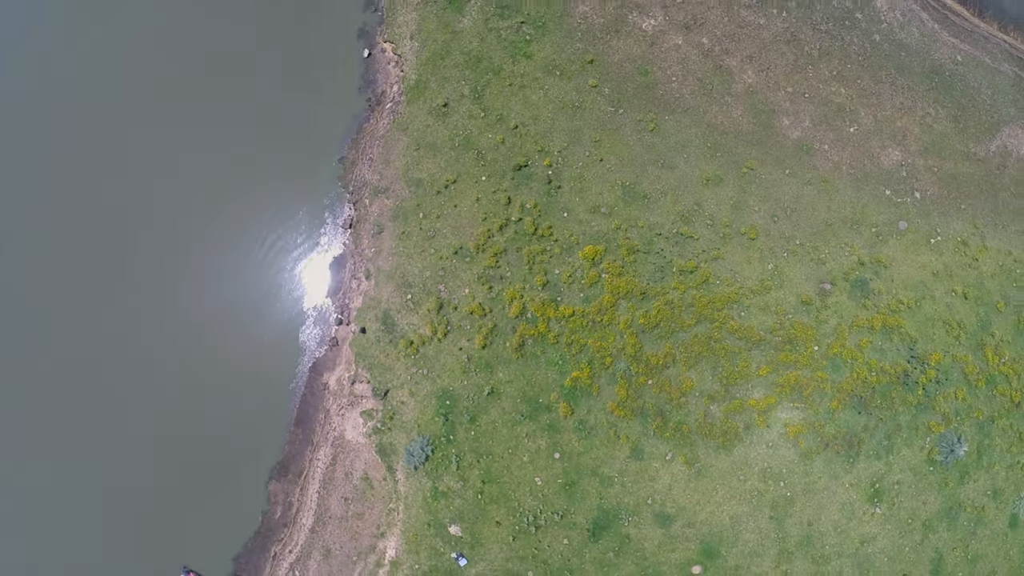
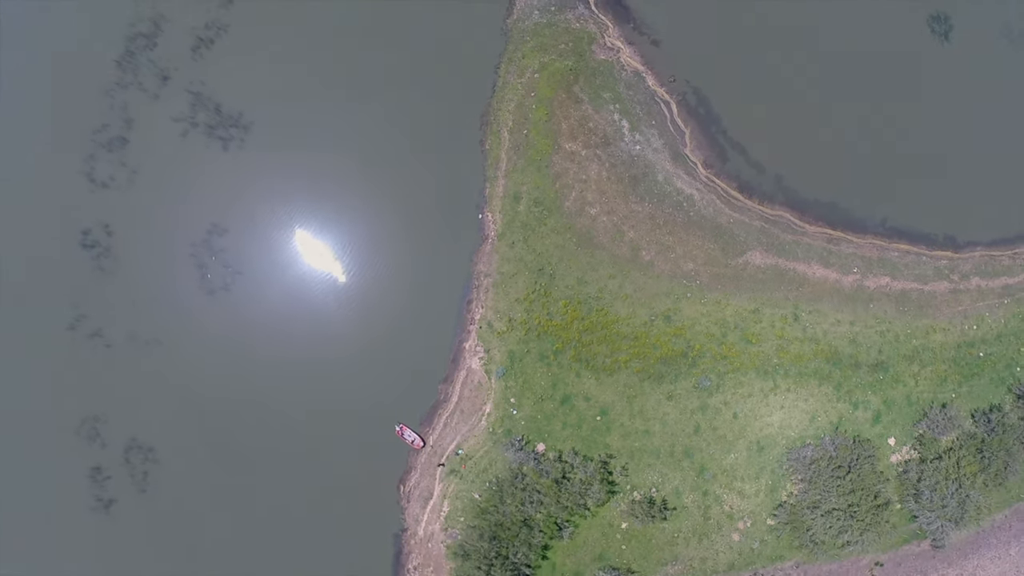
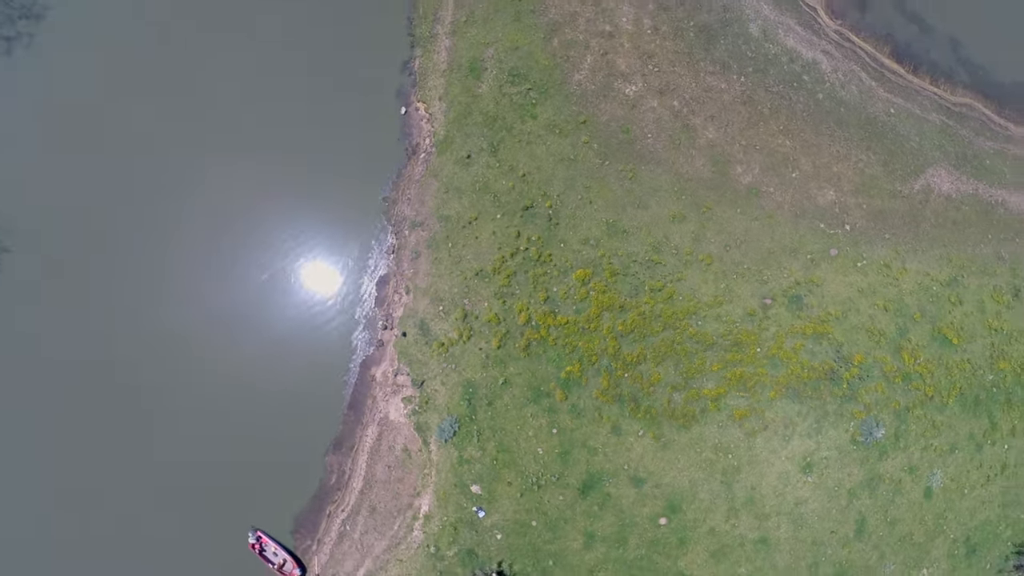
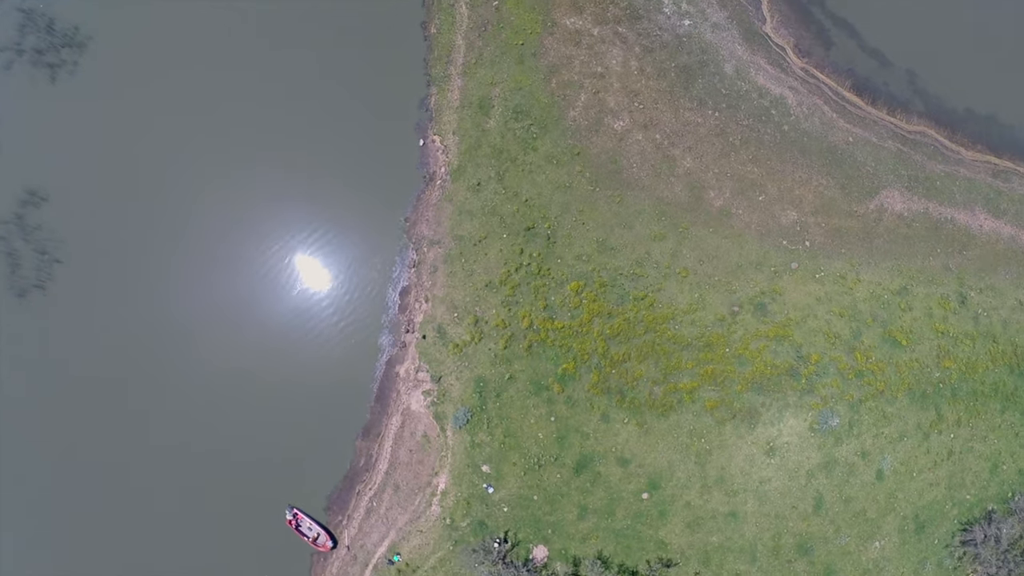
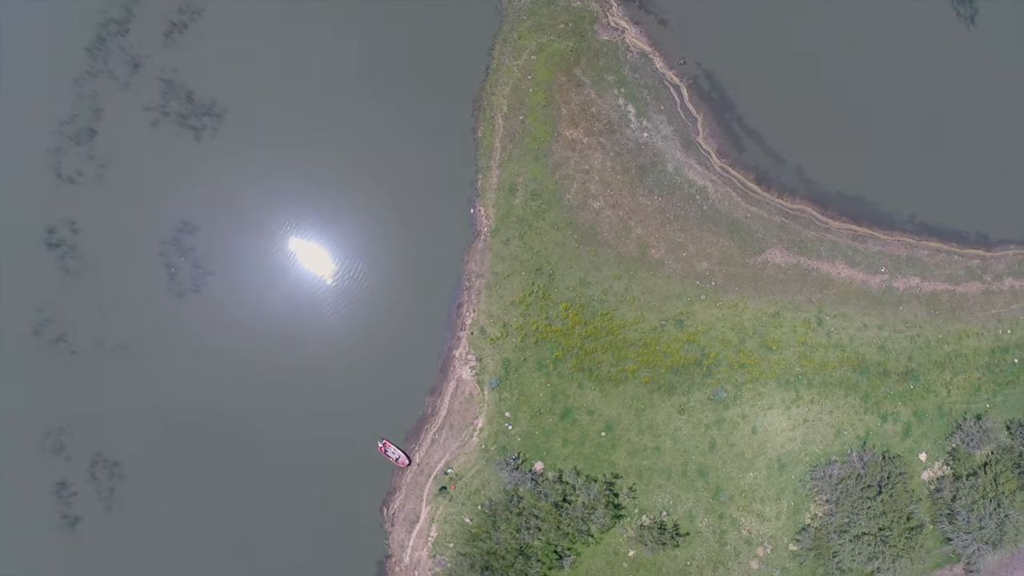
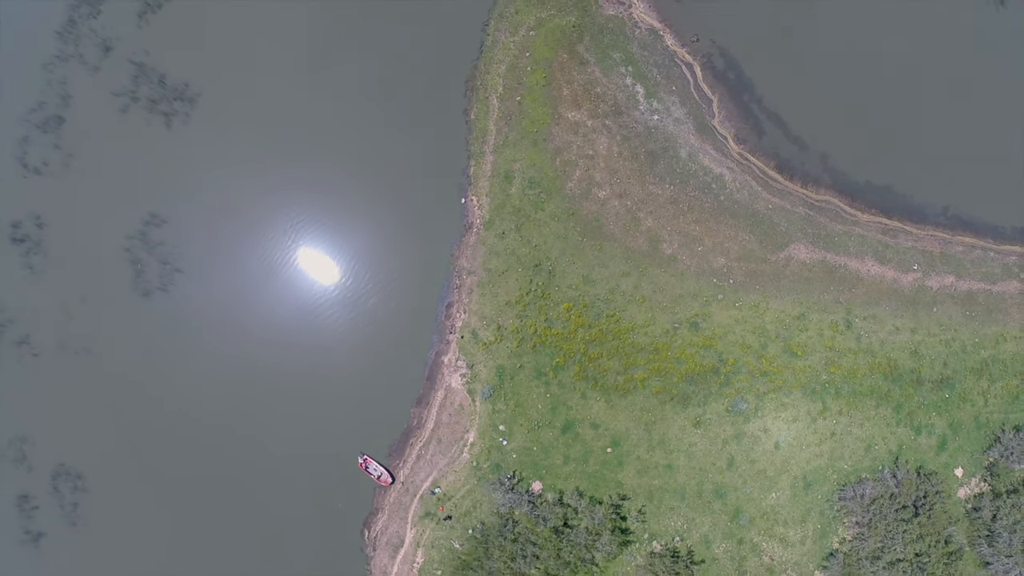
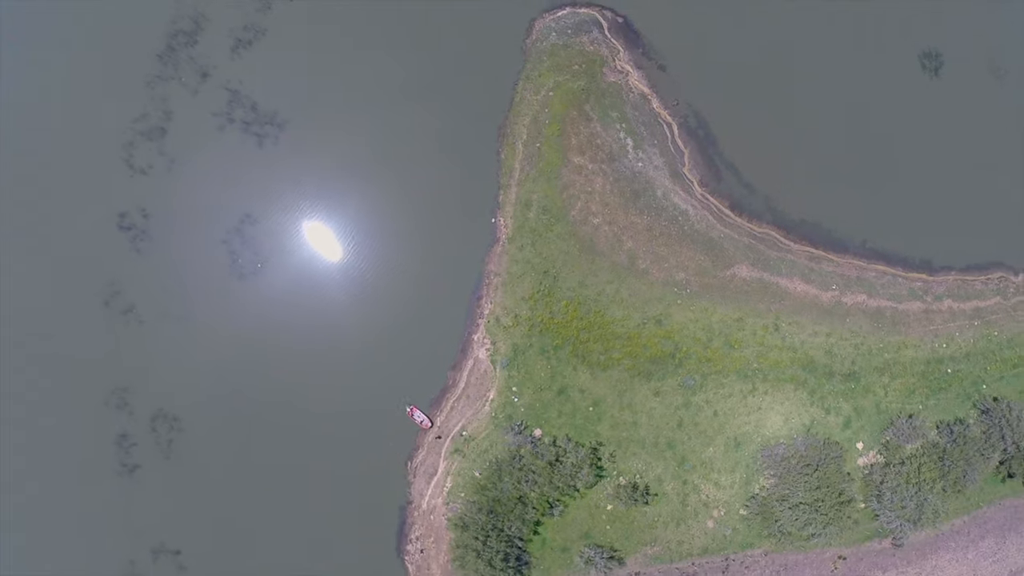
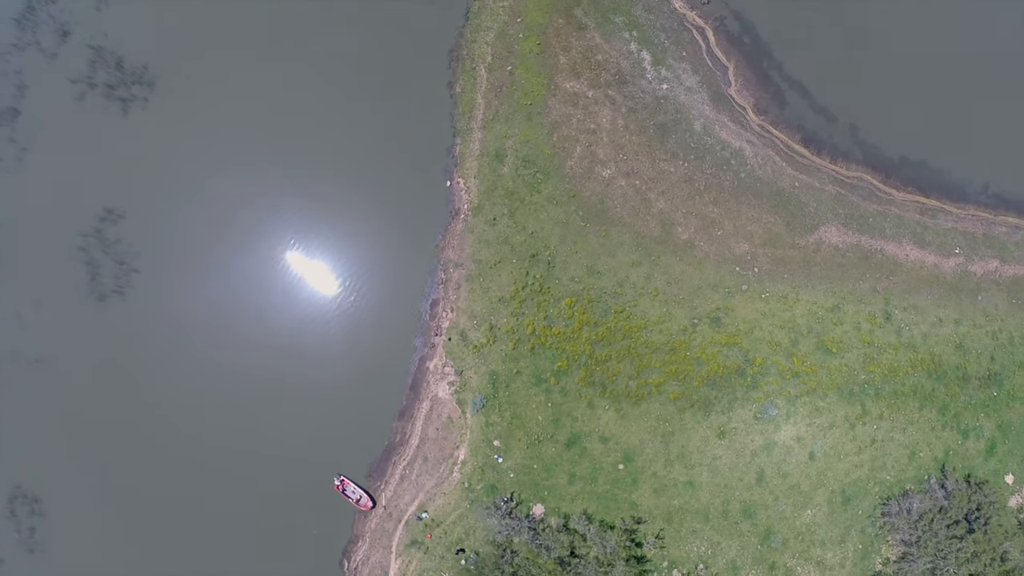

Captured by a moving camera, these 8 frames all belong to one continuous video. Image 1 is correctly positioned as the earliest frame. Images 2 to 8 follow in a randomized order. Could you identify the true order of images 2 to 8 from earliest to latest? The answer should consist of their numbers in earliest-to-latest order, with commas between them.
3, 4, 8, 6, 5, 2, 7
